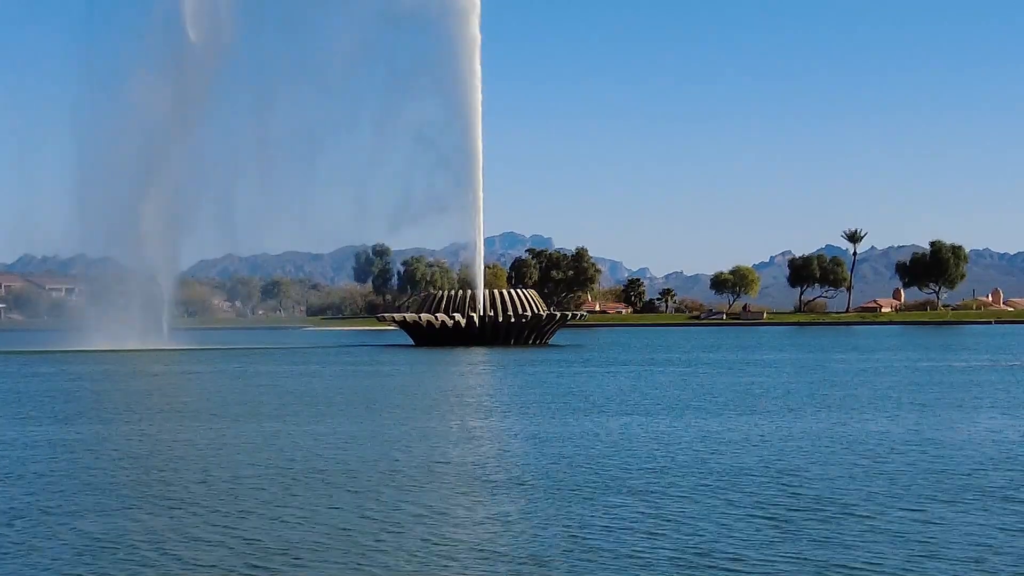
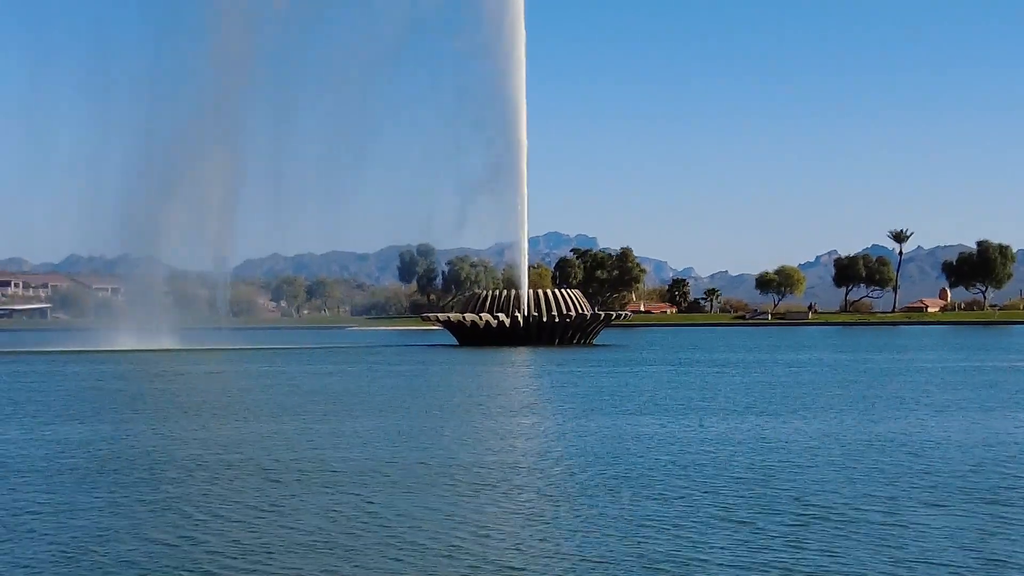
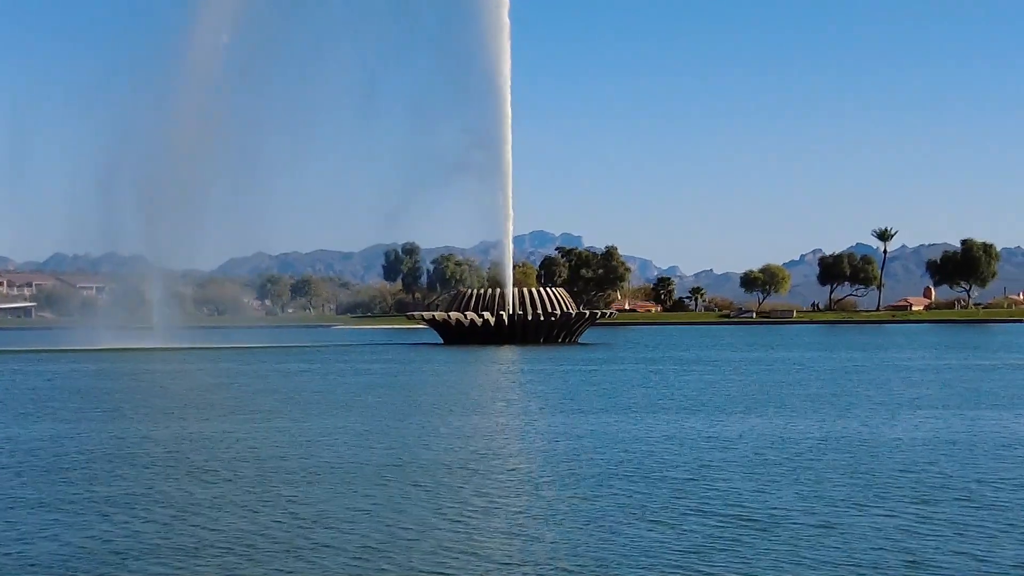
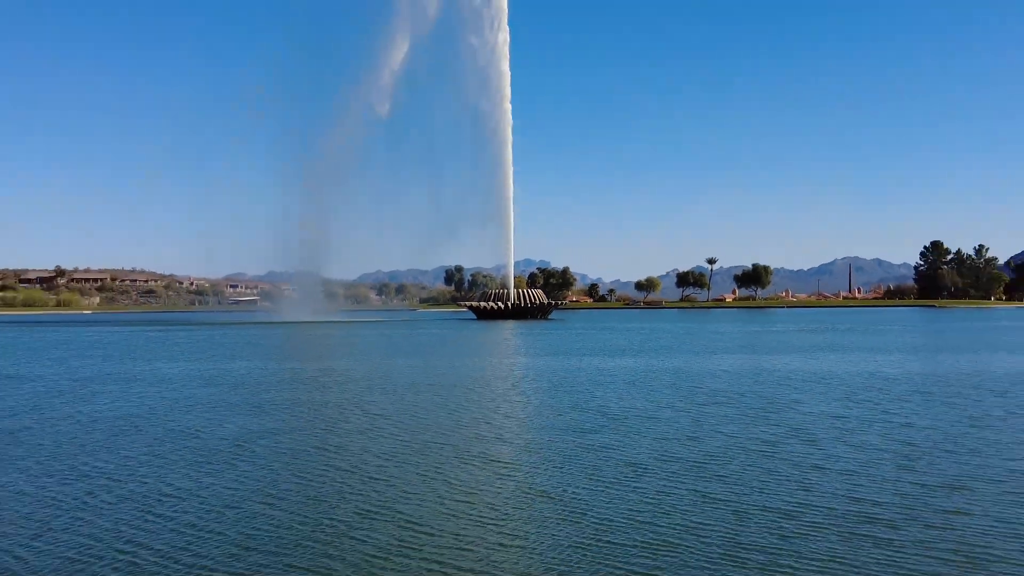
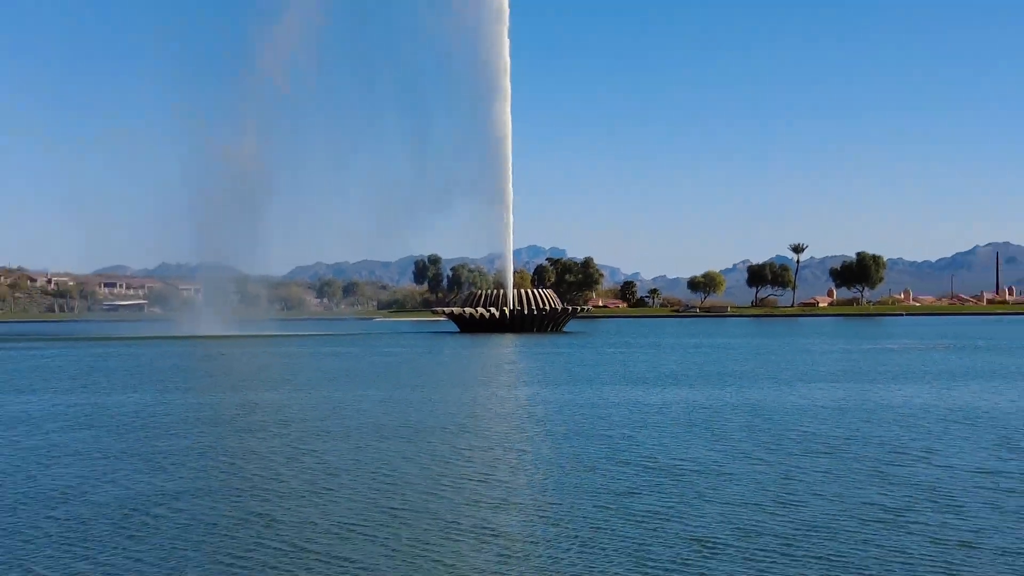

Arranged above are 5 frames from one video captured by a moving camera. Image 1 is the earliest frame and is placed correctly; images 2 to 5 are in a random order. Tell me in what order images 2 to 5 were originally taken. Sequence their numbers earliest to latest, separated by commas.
2, 3, 5, 4
